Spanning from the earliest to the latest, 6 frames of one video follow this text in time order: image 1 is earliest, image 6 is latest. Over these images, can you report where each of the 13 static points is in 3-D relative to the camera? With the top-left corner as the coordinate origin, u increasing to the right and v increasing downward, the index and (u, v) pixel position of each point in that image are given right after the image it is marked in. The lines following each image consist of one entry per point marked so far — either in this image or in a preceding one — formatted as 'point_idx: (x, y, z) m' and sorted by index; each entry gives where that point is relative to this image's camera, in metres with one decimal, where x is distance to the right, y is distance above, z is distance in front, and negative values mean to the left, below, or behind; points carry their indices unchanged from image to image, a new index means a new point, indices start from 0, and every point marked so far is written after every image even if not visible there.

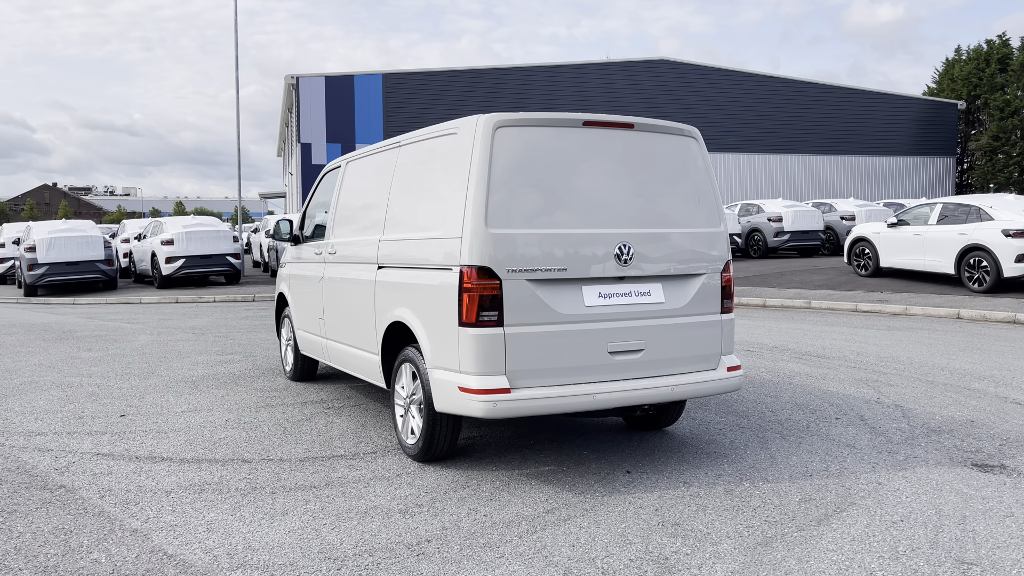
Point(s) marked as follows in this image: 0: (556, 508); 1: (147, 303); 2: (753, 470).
0: (+0.2, -1.1, +4.1) m
1: (-7.9, -0.3, +17.9) m
2: (+1.4, -1.1, +4.8) m
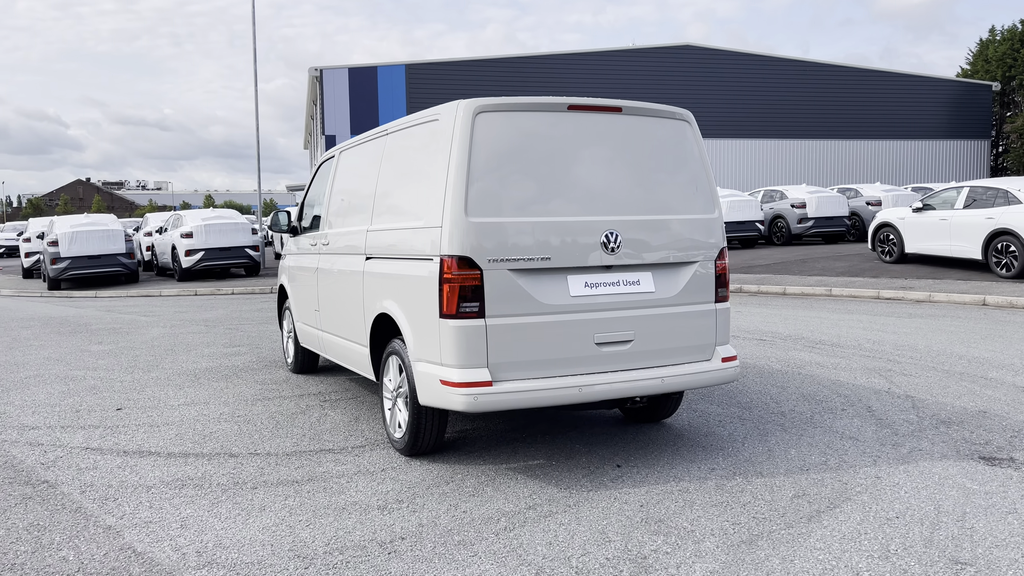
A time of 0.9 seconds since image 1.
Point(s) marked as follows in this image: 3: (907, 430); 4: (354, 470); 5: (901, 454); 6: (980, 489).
0: (+0.1, -1.0, +4.0) m
1: (-7.5, -0.2, +18.1) m
2: (+1.3, -1.0, +4.6) m
3: (+2.5, -0.9, +5.3) m
4: (-0.9, -1.0, +4.6) m
5: (+2.3, -1.0, +4.8) m
6: (+2.4, -1.0, +4.2) m
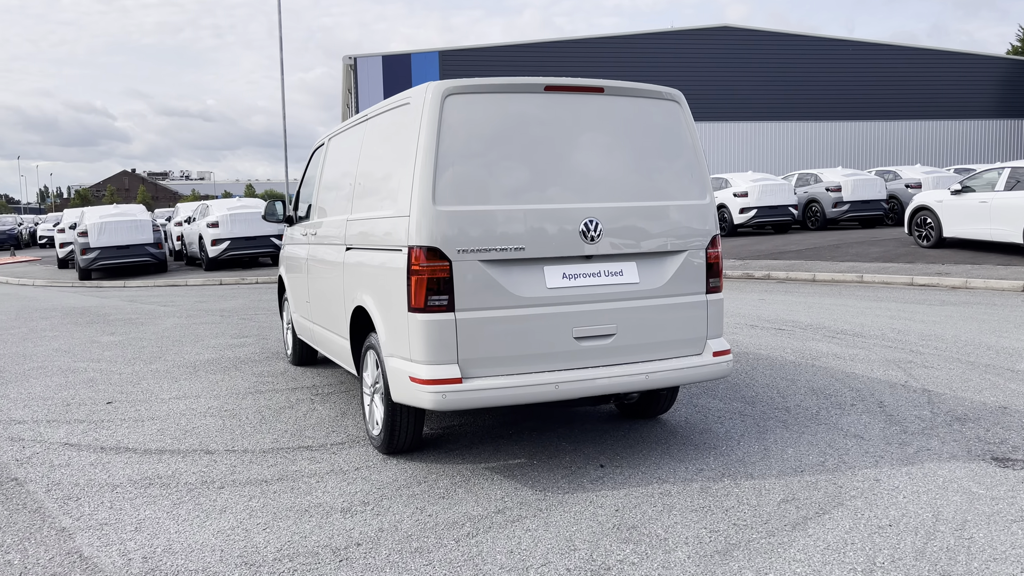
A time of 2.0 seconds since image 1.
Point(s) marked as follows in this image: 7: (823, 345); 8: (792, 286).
0: (0.0, -1.0, +3.8) m
1: (-7.0, 0.0, +18.2) m
2: (+1.2, -0.9, +4.4) m
3: (+2.5, -0.8, +5.0) m
4: (-1.0, -1.0, +4.4) m
5: (+2.1, -0.9, +4.5) m
6: (+2.2, -1.0, +3.9) m
7: (+3.1, -0.6, +8.2) m
8: (+5.1, 0.0, +15.0) m
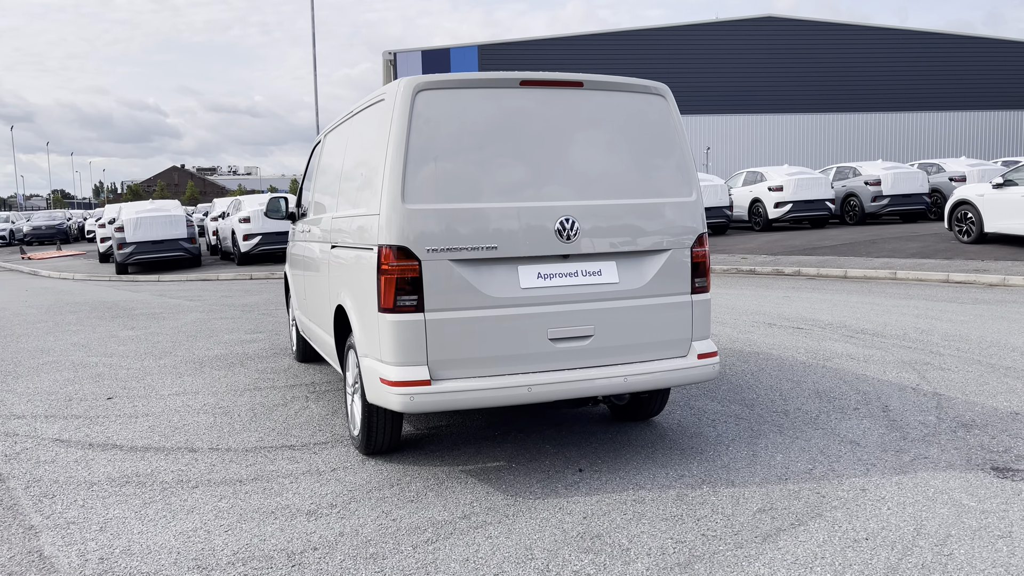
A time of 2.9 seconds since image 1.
0: (-0.2, -1.0, +3.7) m
1: (-6.5, +0.2, +18.4) m
2: (+1.1, -0.9, +4.2) m
3: (+2.4, -0.8, +4.8) m
4: (-1.1, -1.0, +4.4) m
5: (+2.0, -0.9, +4.3) m
6: (+2.1, -1.0, +3.7) m
7: (+3.1, -0.5, +7.9) m
8: (+5.5, +0.1, +14.6) m
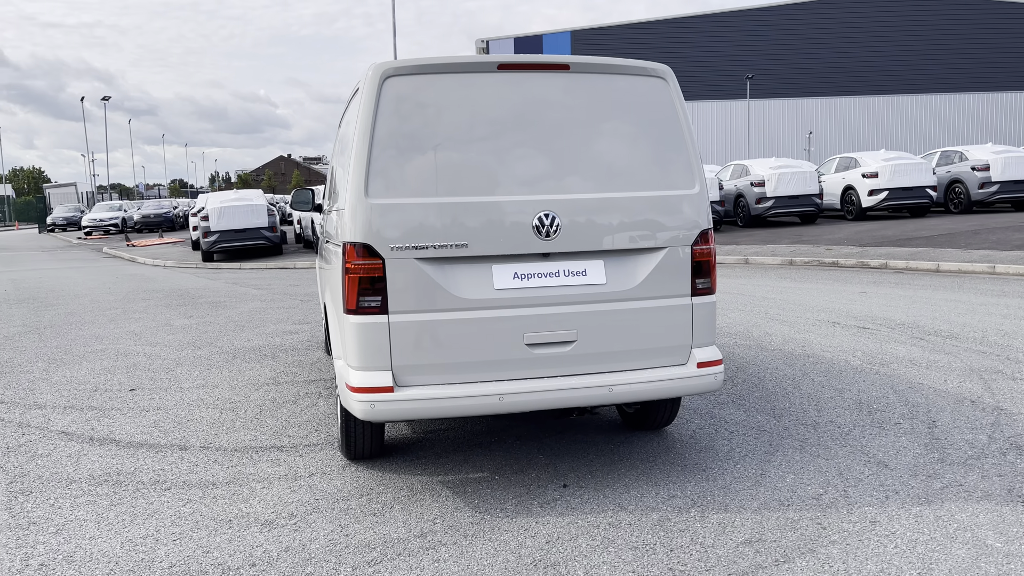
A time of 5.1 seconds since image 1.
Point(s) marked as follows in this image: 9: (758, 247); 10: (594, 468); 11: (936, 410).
0: (-0.3, -1.0, +3.5) m
1: (-4.9, +0.4, +18.8) m
2: (+1.0, -0.9, +3.8) m
3: (+2.3, -0.9, +4.3) m
4: (-1.2, -1.0, +4.3) m
5: (+1.9, -0.9, +3.8) m
6: (+1.9, -1.0, +3.2) m
7: (+3.4, -0.5, +7.3) m
8: (+6.5, +0.2, +13.6) m
9: (+5.4, +0.9, +18.3) m
10: (+0.4, -0.9, +4.2) m
11: (+2.7, -0.8, +5.2) m
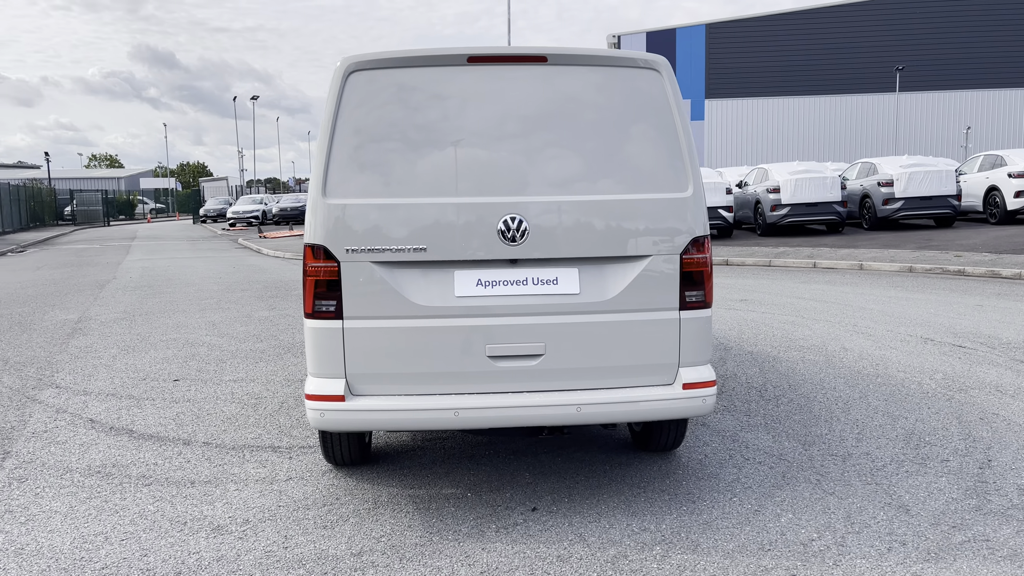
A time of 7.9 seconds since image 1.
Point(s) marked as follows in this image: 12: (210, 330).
0: (-0.6, -1.0, +3.3) m
1: (-2.6, +0.6, +19.1) m
2: (+0.8, -1.0, +3.5) m
3: (+2.2, -1.0, +3.7) m
4: (-1.3, -1.0, +4.2) m
5: (+1.7, -1.0, +3.3) m
6: (+1.6, -1.1, +2.7) m
7: (+3.8, -0.6, +6.4) m
8: (+7.8, 0.0, +12.2) m
9: (+7.5, +0.8, +17.1) m
10: (+0.3, -1.0, +3.9) m
11: (+2.7, -0.9, +4.5) m
12: (-3.3, -0.5, +9.1) m
